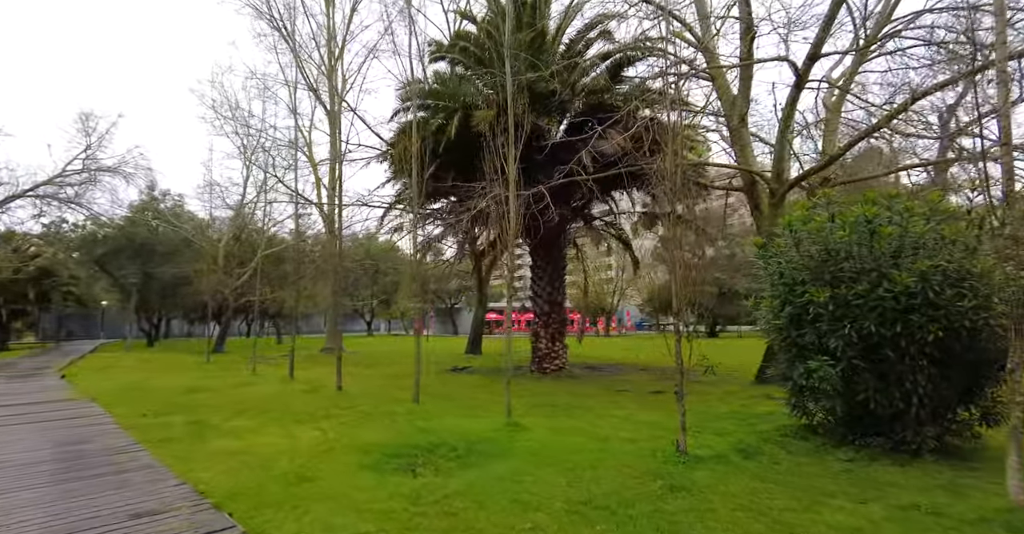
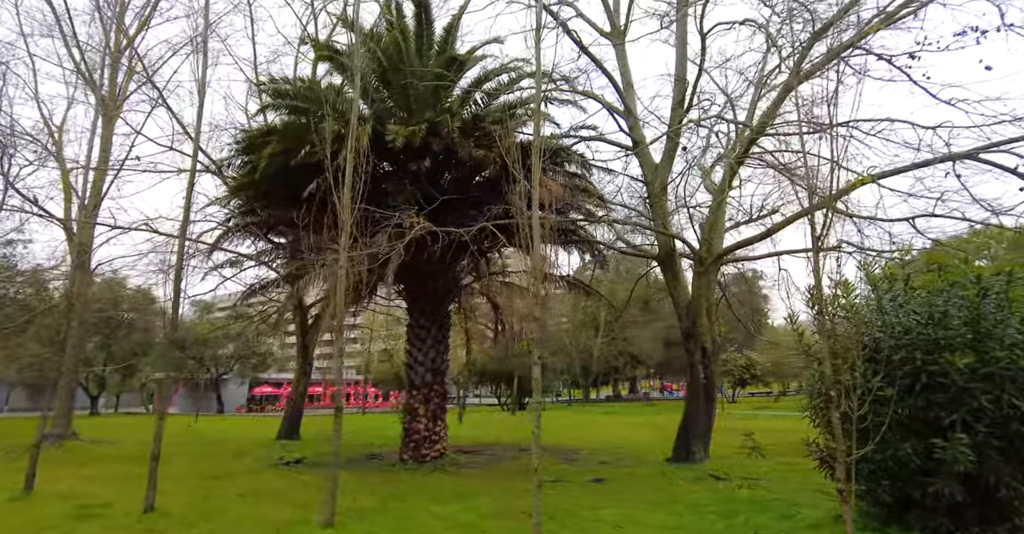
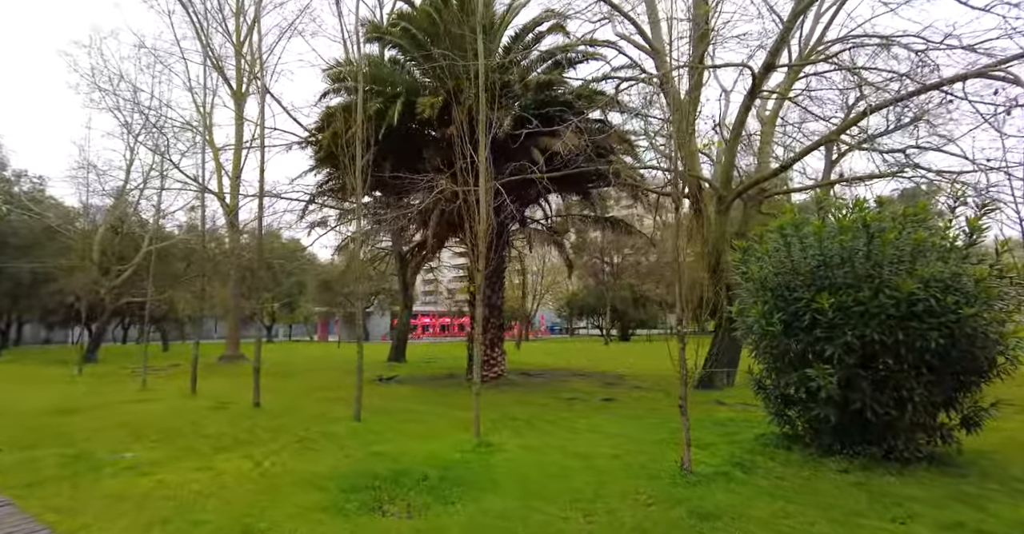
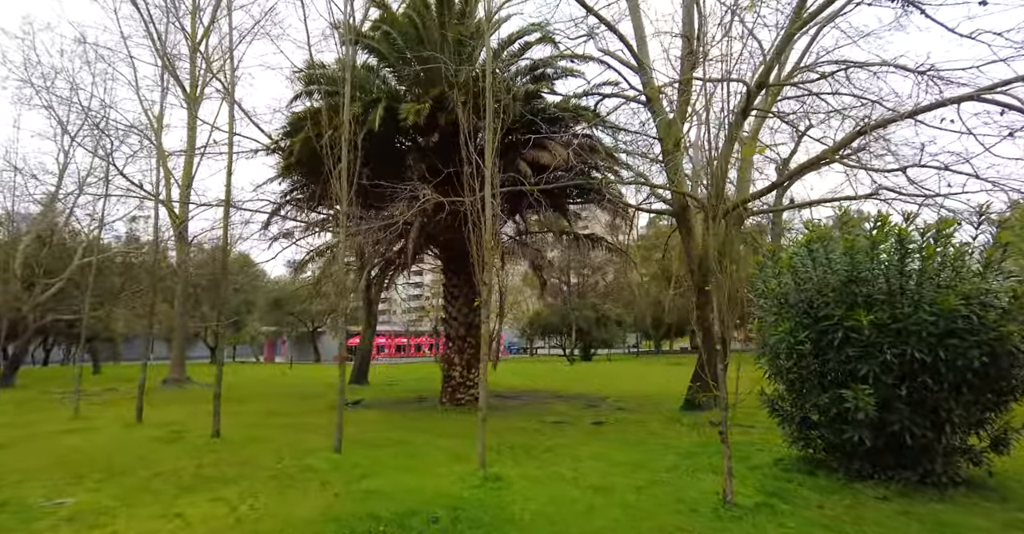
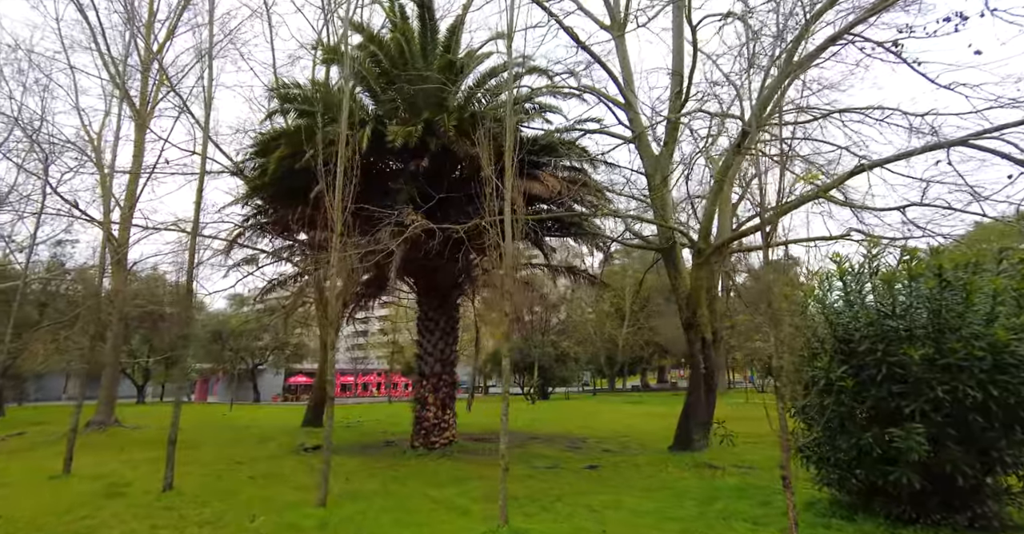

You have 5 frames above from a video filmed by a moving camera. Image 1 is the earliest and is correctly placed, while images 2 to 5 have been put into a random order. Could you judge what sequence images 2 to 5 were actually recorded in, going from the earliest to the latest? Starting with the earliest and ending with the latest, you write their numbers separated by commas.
3, 4, 5, 2
